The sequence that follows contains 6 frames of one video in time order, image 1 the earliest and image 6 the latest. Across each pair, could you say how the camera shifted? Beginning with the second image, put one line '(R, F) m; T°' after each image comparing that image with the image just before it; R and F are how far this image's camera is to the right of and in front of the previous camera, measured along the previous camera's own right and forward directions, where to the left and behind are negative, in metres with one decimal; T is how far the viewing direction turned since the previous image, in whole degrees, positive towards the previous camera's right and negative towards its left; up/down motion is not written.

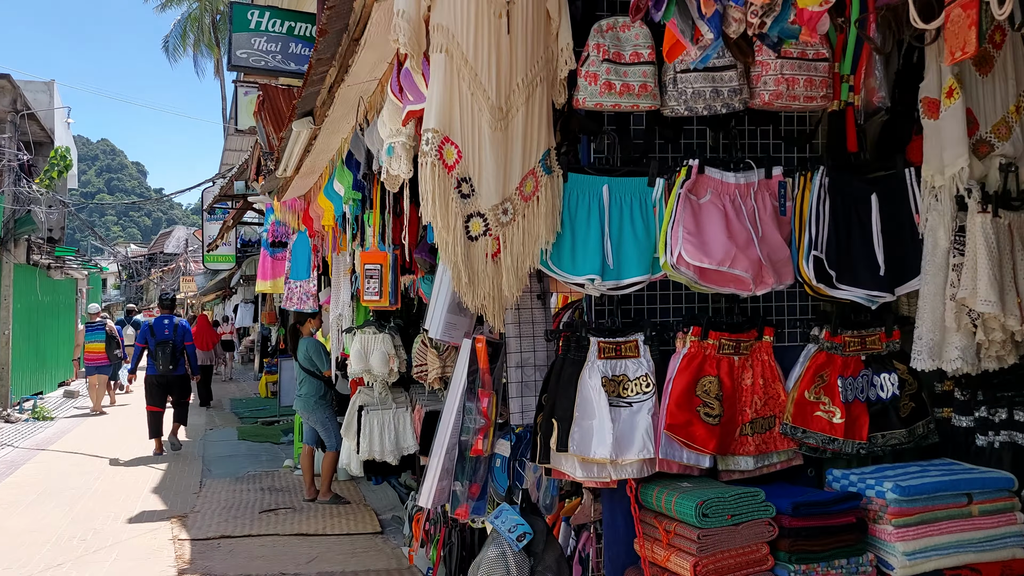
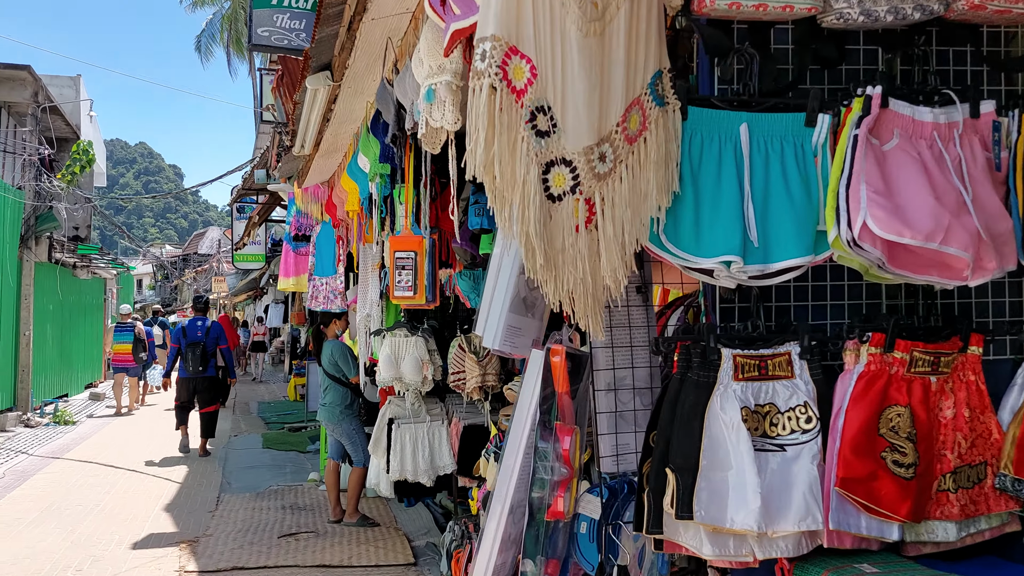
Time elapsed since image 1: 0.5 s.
(-0.1, +0.6) m; -2°
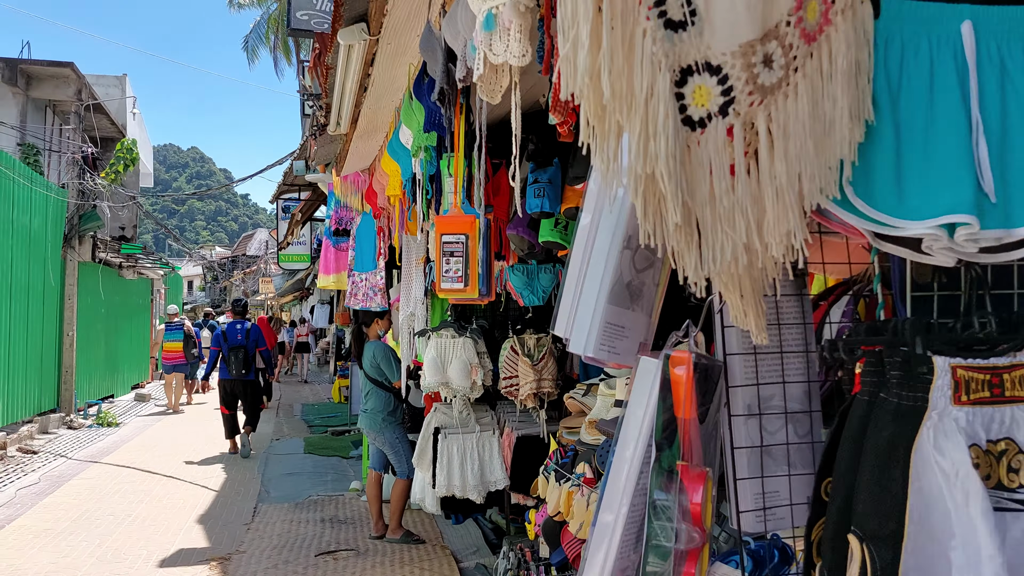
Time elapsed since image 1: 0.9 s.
(-0.1, +0.4) m; -3°
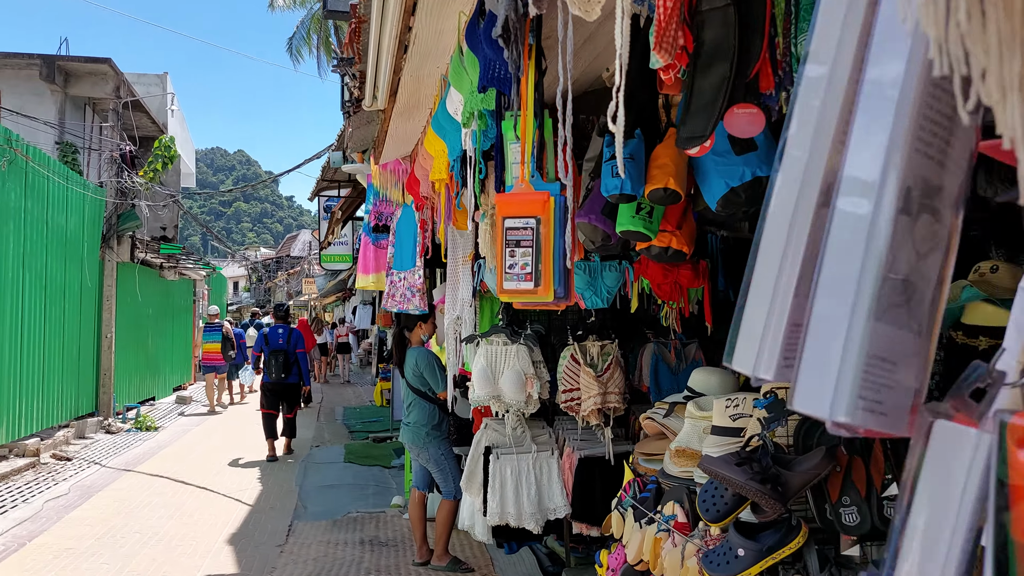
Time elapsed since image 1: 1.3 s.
(-0.1, +0.5) m; -3°
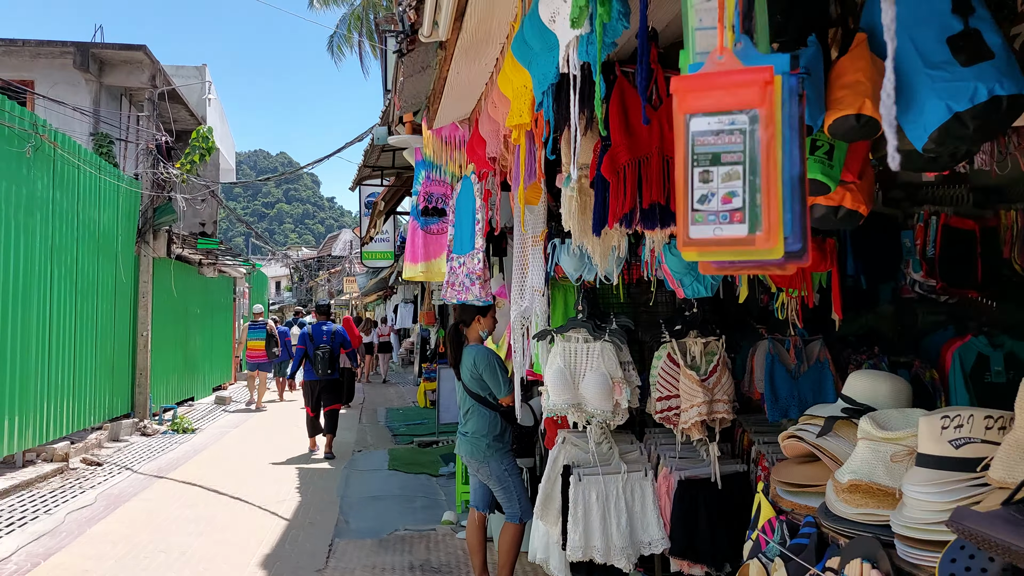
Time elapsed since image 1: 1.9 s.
(-0.2, +0.6) m; -3°
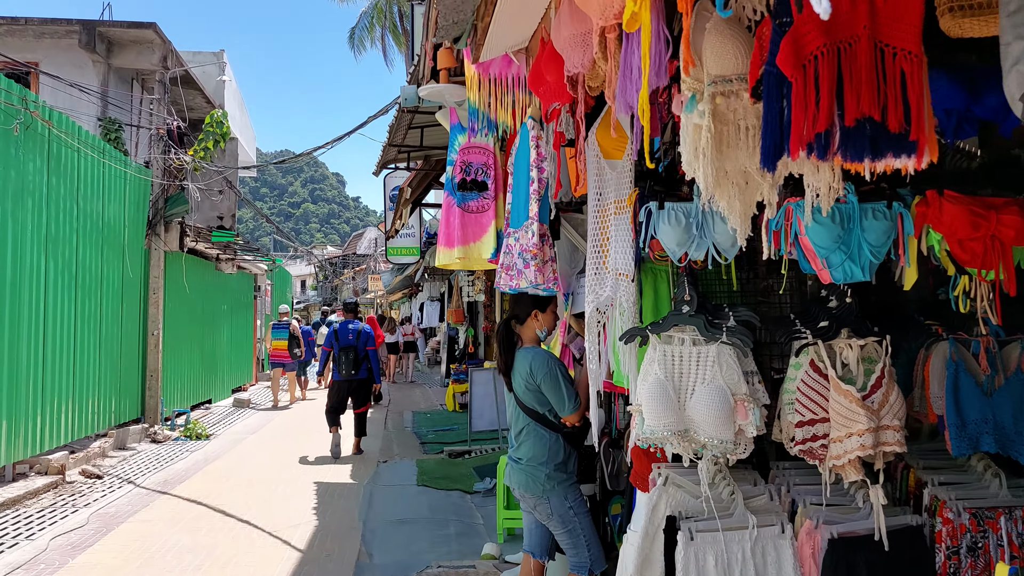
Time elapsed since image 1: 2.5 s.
(-0.1, +0.8) m; -2°
